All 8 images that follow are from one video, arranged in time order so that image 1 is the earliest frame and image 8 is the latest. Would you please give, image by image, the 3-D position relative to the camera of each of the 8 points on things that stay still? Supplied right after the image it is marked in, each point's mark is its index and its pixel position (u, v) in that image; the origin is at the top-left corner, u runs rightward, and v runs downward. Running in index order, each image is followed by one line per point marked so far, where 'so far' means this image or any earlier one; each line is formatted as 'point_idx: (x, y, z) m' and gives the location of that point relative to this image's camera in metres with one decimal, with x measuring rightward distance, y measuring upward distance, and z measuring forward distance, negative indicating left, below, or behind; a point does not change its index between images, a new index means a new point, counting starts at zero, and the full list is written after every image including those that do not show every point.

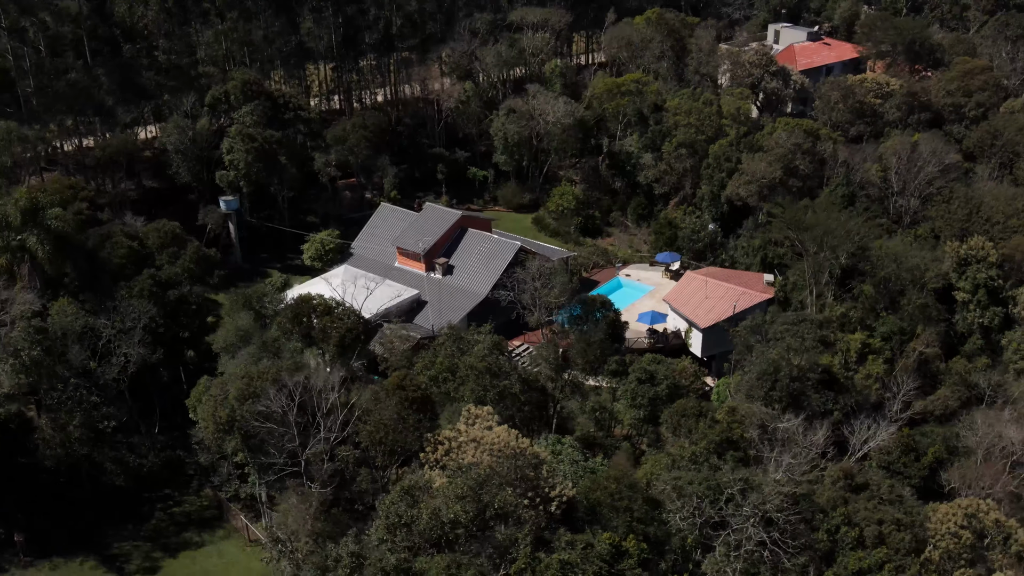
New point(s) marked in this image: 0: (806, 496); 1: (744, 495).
0: (+5.4, -4.0, +19.0) m
1: (+4.1, -3.8, +18.5) m
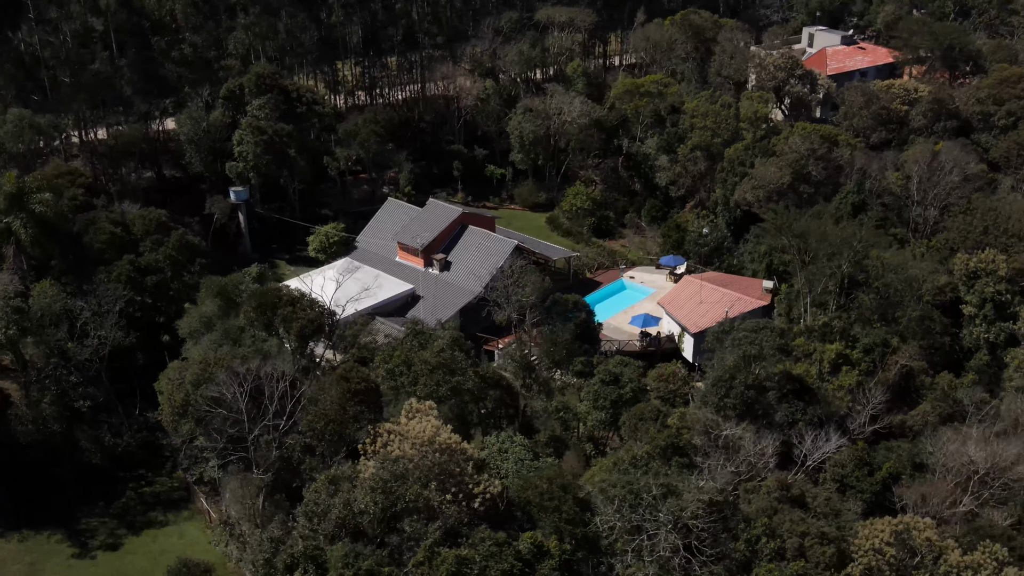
0: (+3.9, -4.1, +18.8) m
1: (+2.7, -3.9, +18.3) m
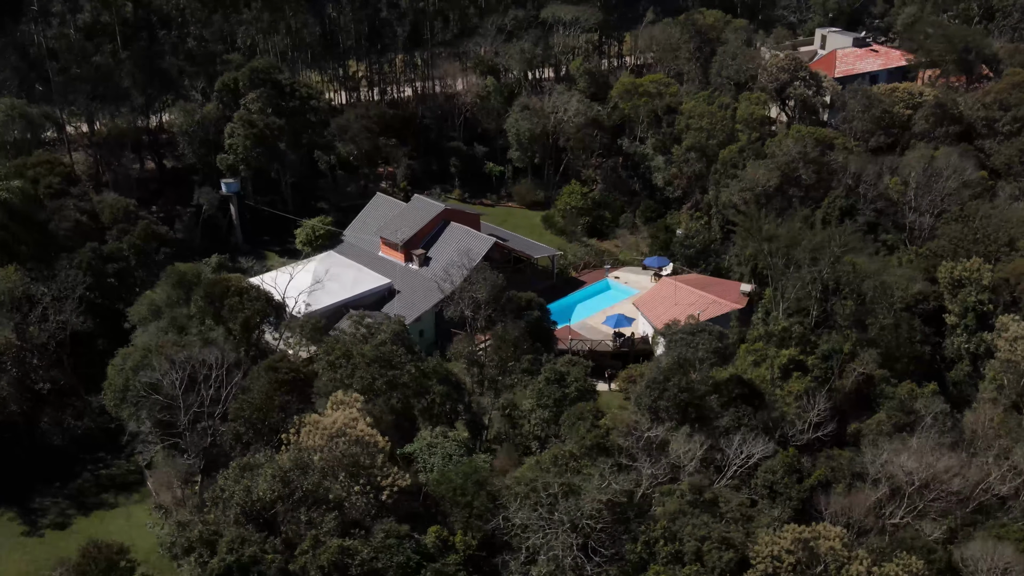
0: (+2.1, -4.1, +18.7) m
1: (+0.9, -3.9, +18.3) m
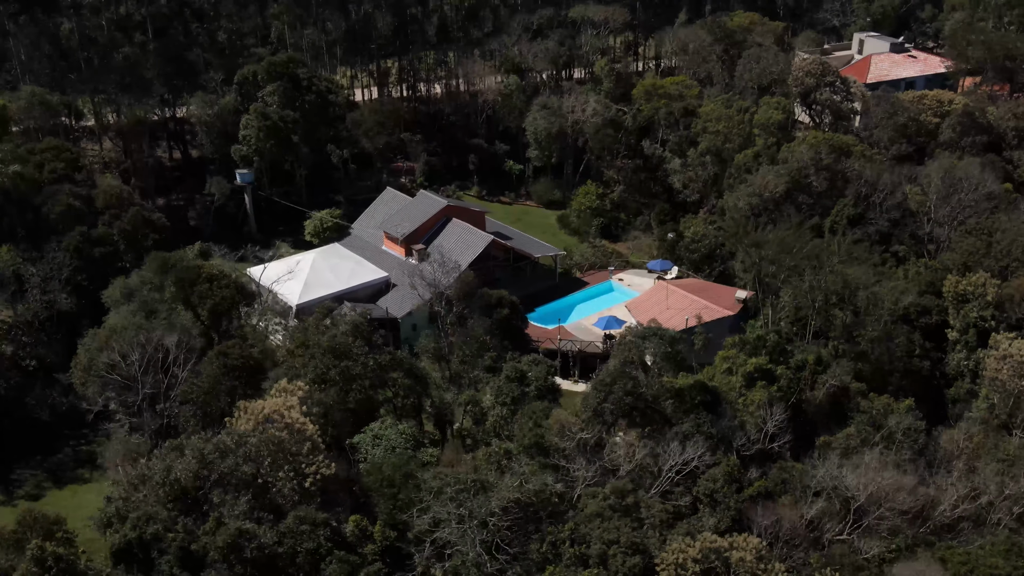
0: (+0.5, -4.1, +18.7) m
1: (-0.7, -3.8, +18.5) m
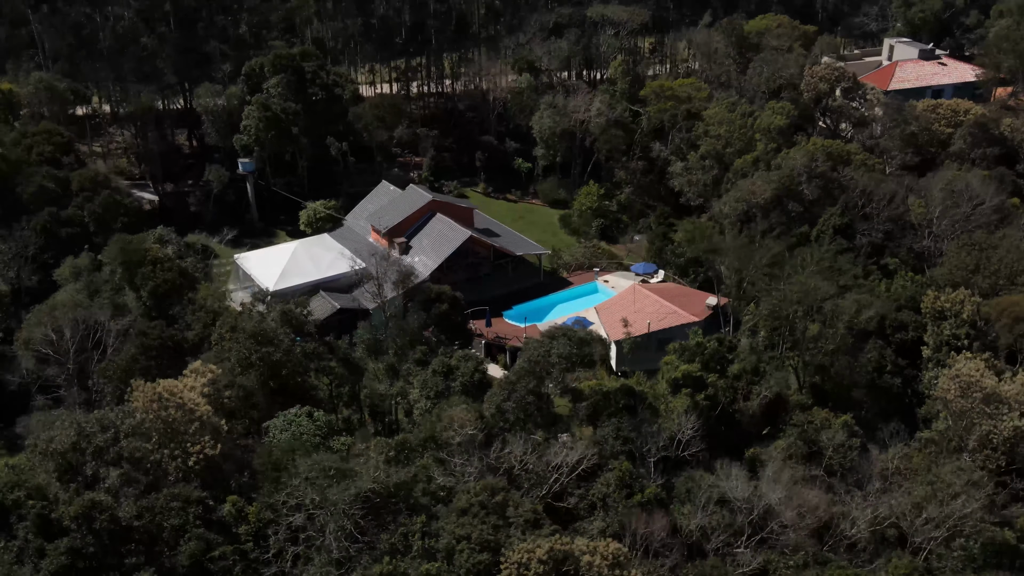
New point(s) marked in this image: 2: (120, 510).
0: (-2.0, -4.0, +18.9) m
1: (-3.3, -3.7, +18.8) m
2: (-7.0, -4.1, +18.1) m
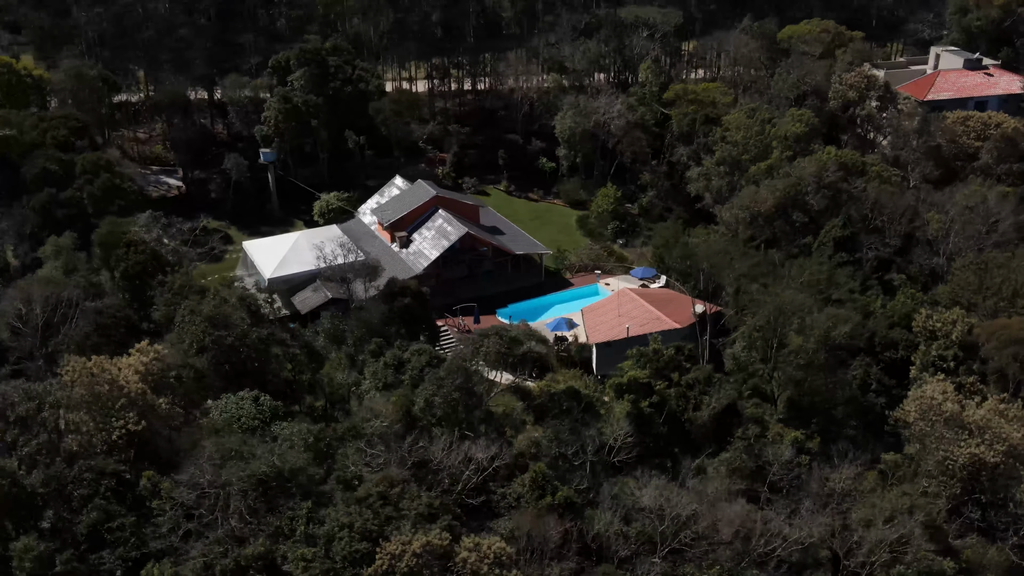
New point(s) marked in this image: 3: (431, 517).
0: (-4.0, -3.8, +19.3) m
1: (-5.3, -3.4, +19.3) m
2: (-9.1, -3.7, +19.0) m
3: (-1.6, -4.5, +19.1) m
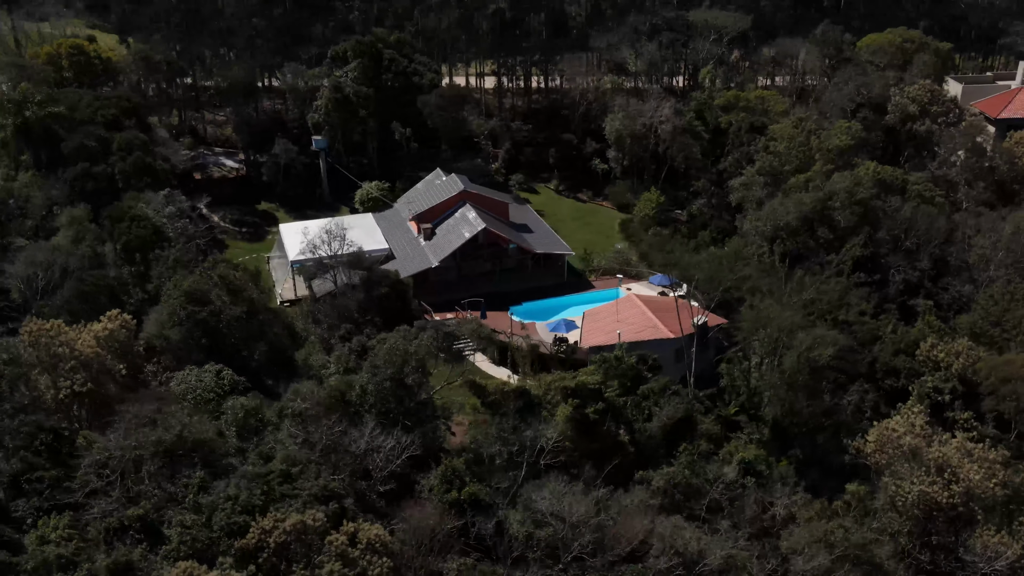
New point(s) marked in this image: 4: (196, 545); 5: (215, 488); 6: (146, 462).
0: (-6.1, -3.4, +20.2) m
1: (-7.4, -2.9, +20.4) m
2: (-11.2, -3.0, +20.6) m
3: (-3.8, -4.2, +19.7) m
4: (-5.8, -4.7, +17.9) m
5: (-5.6, -3.9, +19.3) m
6: (-7.1, -3.5, +19.8) m
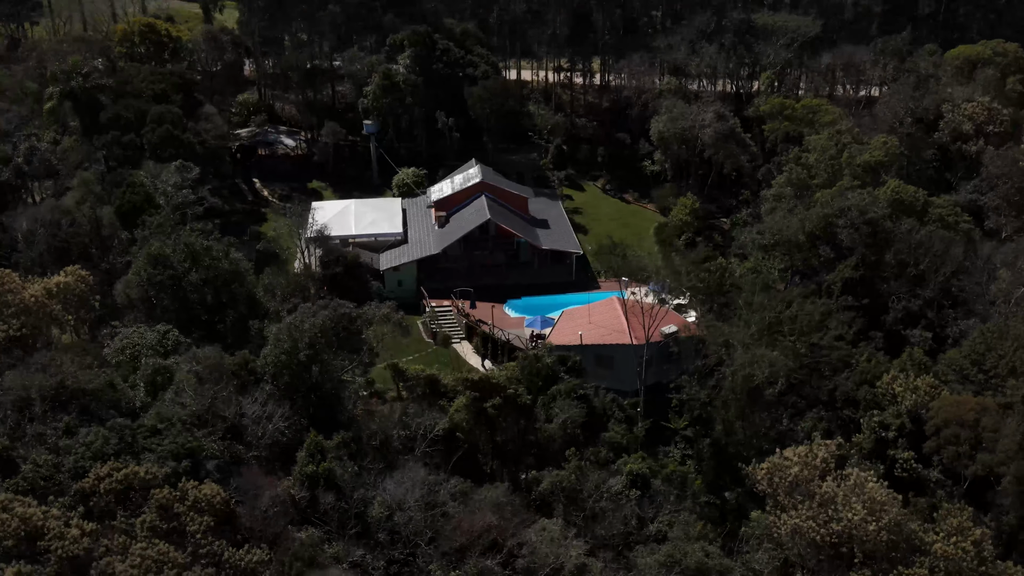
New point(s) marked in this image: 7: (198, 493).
0: (-9.2, -2.5, +21.9) m
1: (-10.4, -2.0, +22.3) m
2: (-14.1, -1.7, +23.2) m
3: (-7.1, -3.6, +21.0) m
4: (-9.4, -3.8, +19.6) m
5: (-8.9, -3.1, +20.9) m
6: (-10.3, -2.6, +21.6) m
7: (-6.3, -4.0, +19.7) m
